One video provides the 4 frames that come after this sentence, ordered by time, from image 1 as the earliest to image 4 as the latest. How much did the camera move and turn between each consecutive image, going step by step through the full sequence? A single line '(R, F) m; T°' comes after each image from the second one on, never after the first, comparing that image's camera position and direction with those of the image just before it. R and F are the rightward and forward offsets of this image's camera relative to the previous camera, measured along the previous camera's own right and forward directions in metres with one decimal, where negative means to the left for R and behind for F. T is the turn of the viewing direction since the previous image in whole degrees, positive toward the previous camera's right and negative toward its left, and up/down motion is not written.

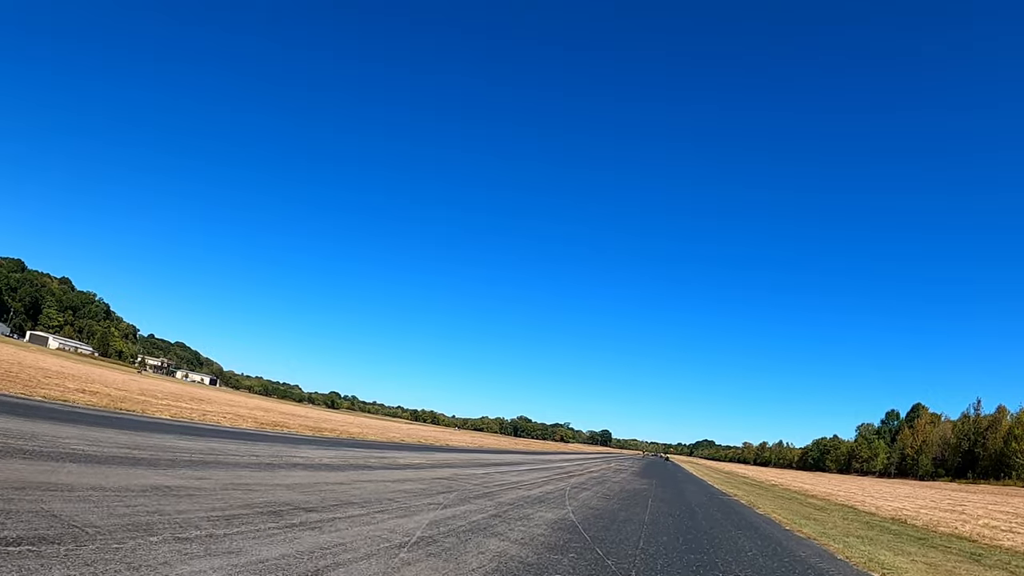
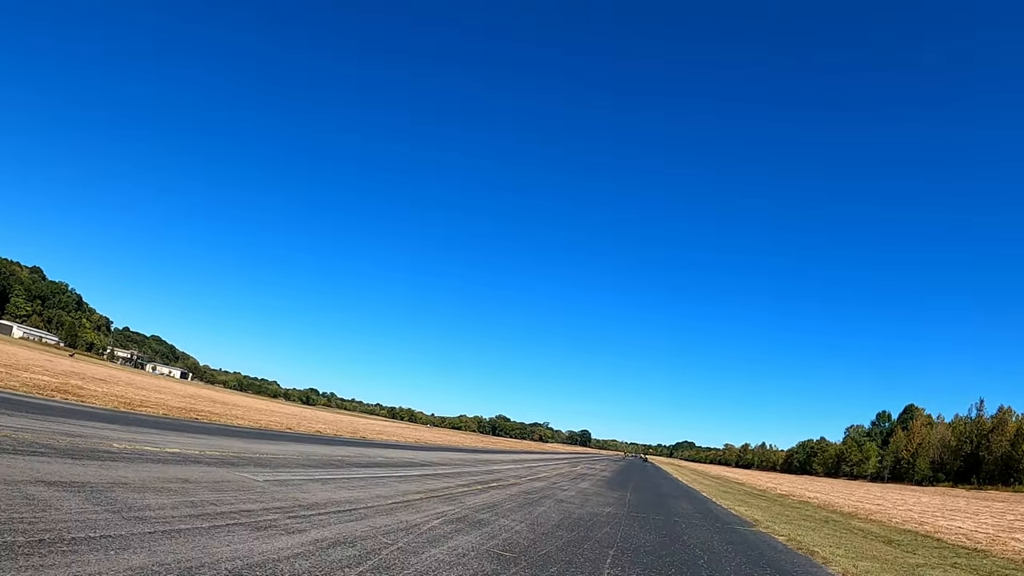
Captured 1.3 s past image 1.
(+0.5, +1.8) m; +1°
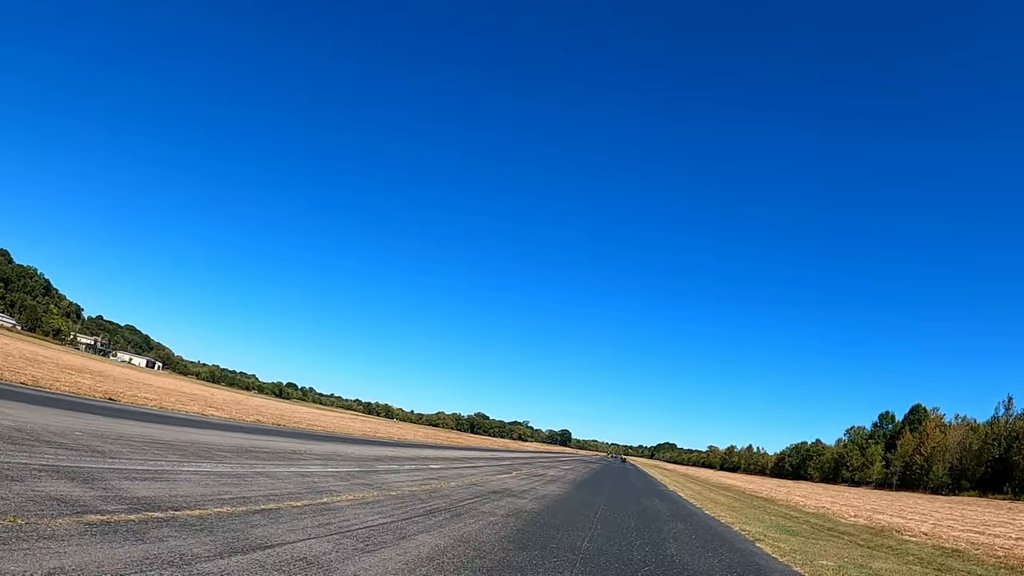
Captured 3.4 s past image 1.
(+0.8, +2.9) m; +1°
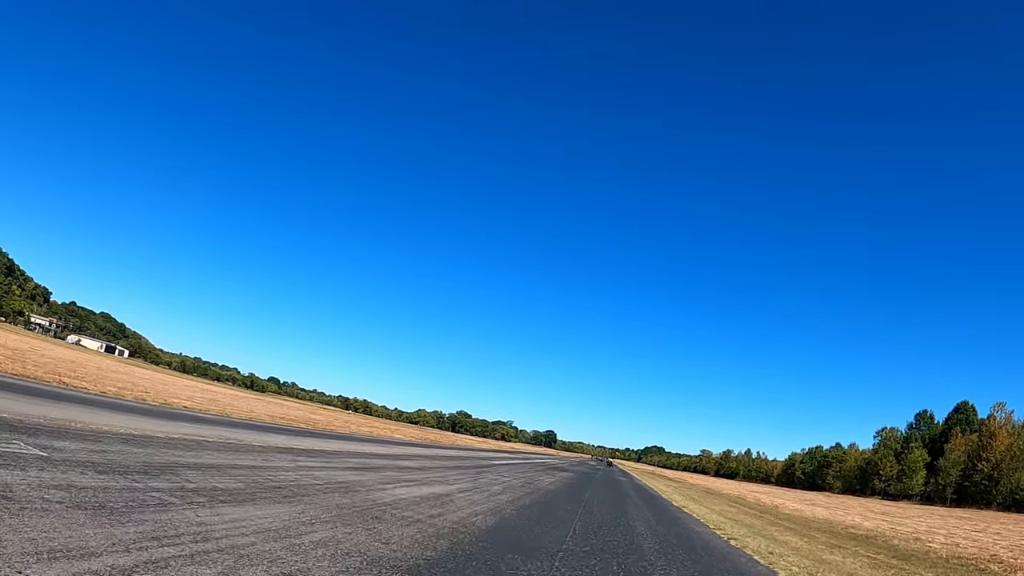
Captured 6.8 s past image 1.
(+1.2, +4.8) m; +1°
